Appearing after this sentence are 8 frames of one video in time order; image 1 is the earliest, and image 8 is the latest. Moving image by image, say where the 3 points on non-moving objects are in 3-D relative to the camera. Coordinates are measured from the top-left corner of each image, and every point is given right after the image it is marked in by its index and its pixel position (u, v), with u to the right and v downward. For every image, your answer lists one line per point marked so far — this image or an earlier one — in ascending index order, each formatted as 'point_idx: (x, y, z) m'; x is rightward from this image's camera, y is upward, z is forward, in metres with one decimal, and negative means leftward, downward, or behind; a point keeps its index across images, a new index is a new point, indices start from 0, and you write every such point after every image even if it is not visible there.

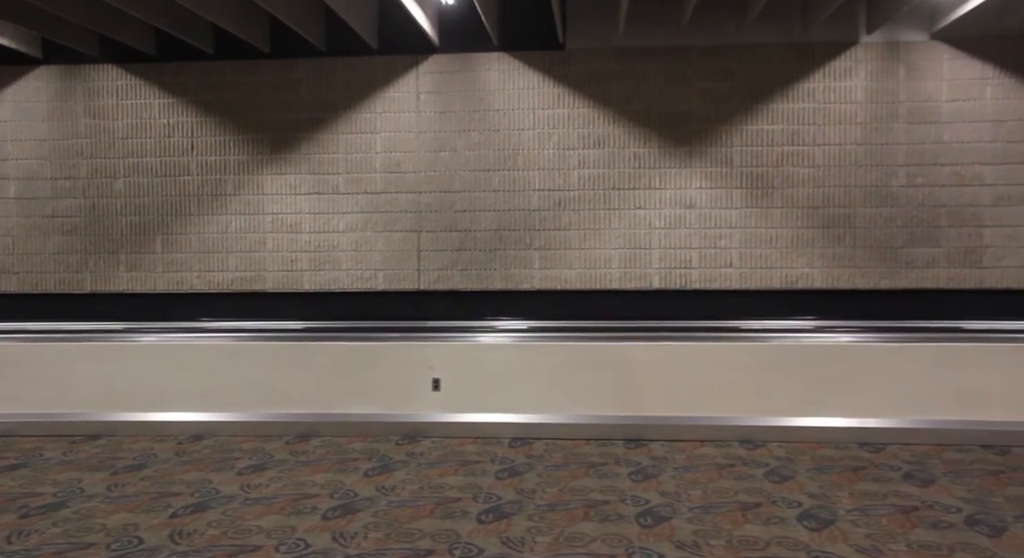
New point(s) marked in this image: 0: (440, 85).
0: (-0.4, +1.1, +4.2) m
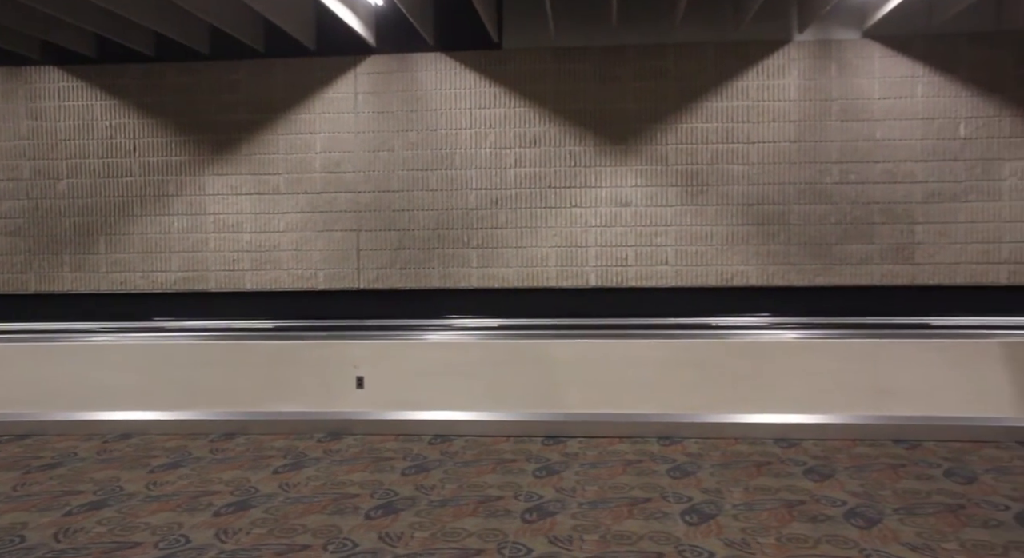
0: (-0.7, +1.1, +4.3) m
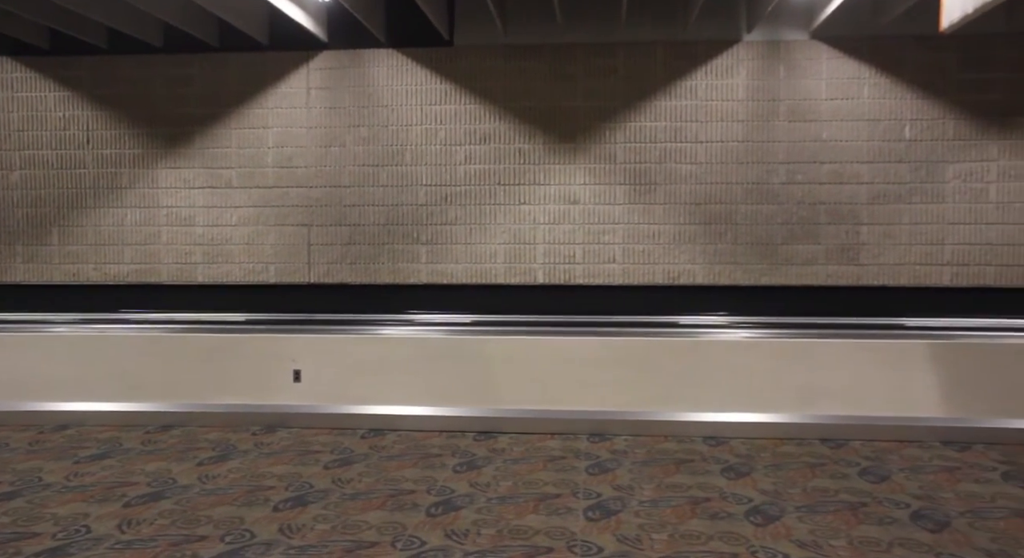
0: (-1.0, +1.1, +4.3) m
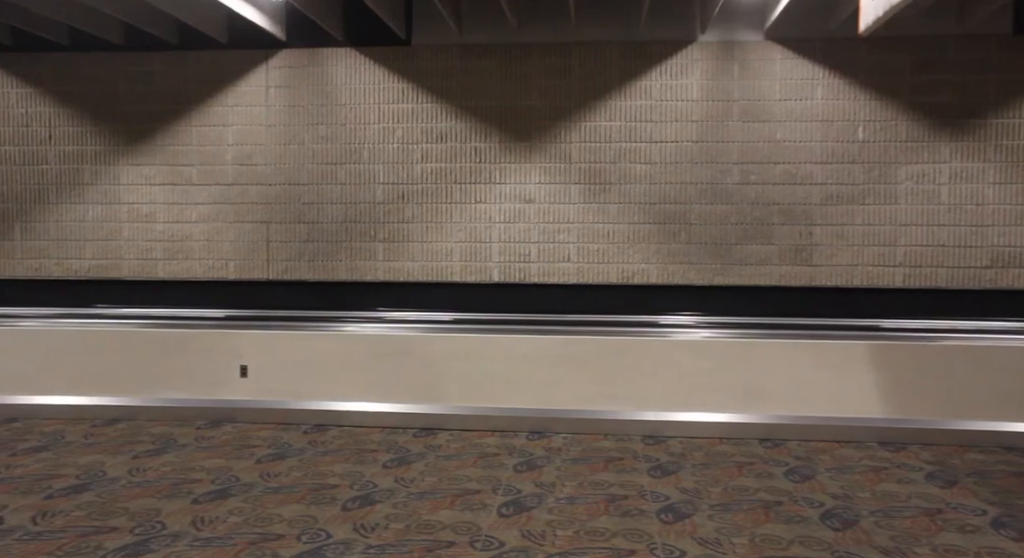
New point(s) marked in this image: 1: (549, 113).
0: (-1.3, +1.1, +4.3) m
1: (+0.2, +0.9, +4.2) m
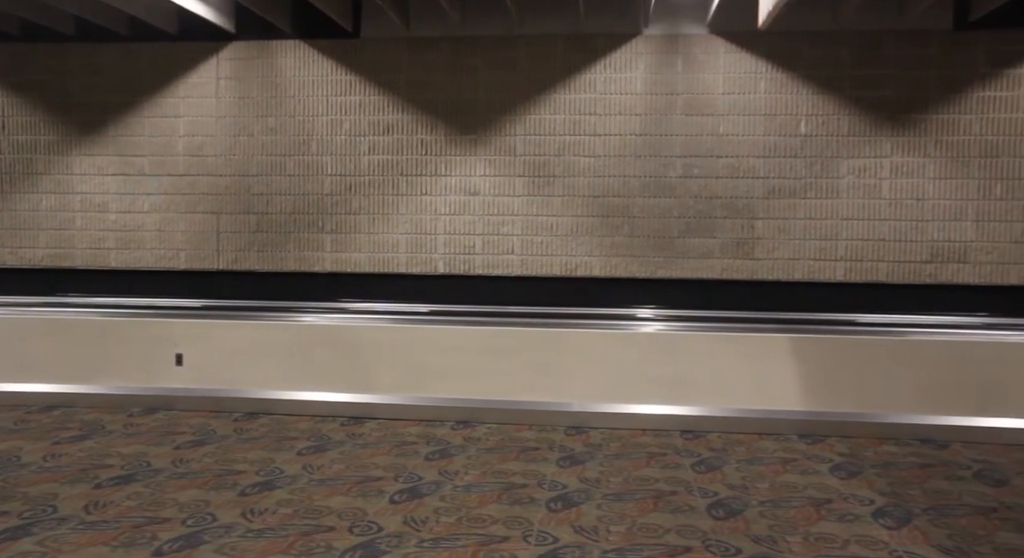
0: (-1.5, +1.2, +4.3) m
1: (-0.1, +0.9, +4.2) m
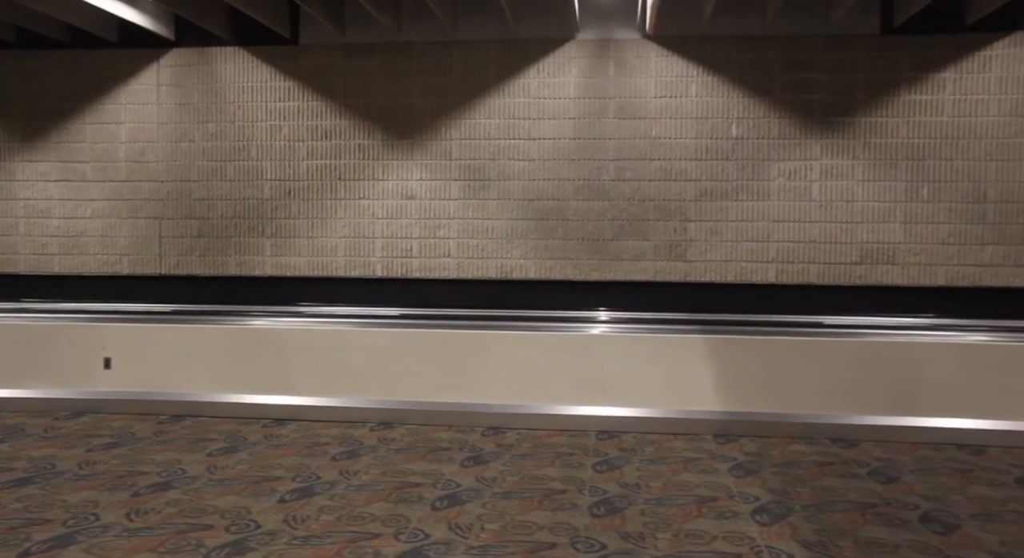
0: (-1.9, +1.1, +4.4) m
1: (-0.4, +0.9, +4.2) m
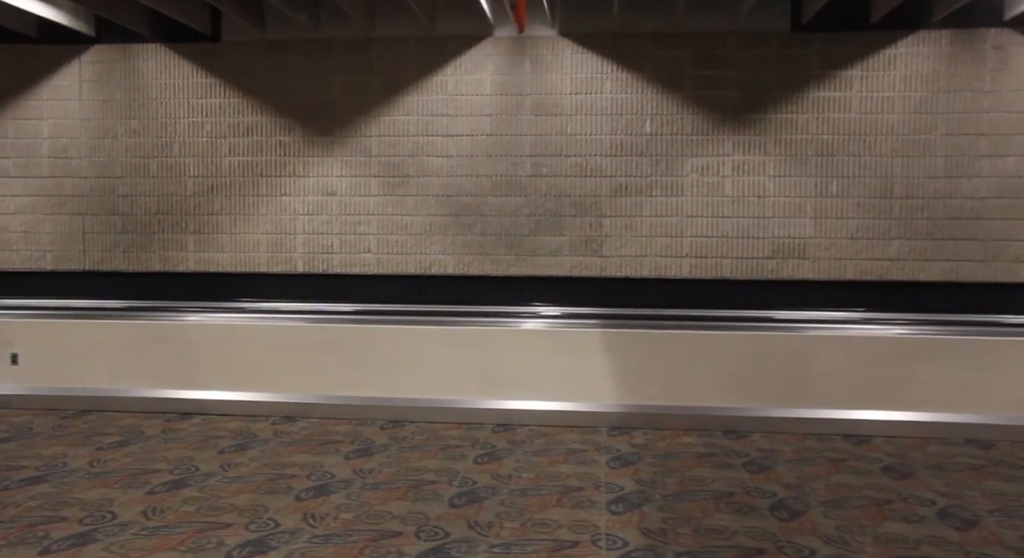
0: (-2.4, +1.2, +4.4) m
1: (-0.9, +1.0, +4.3) m
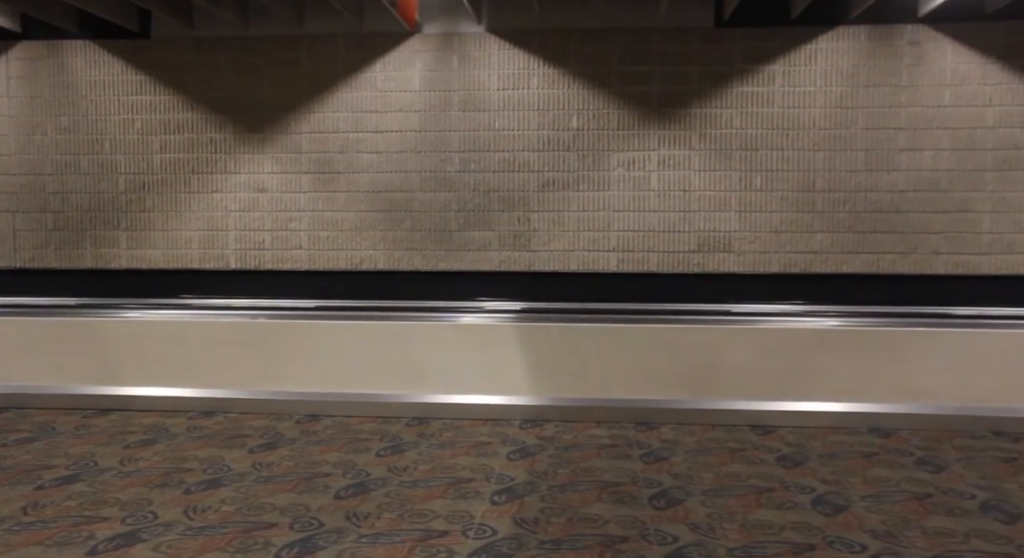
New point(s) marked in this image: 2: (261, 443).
0: (-2.7, +1.2, +4.4) m
1: (-1.3, +1.0, +4.3) m
2: (-1.0, -0.6, +2.9) m
